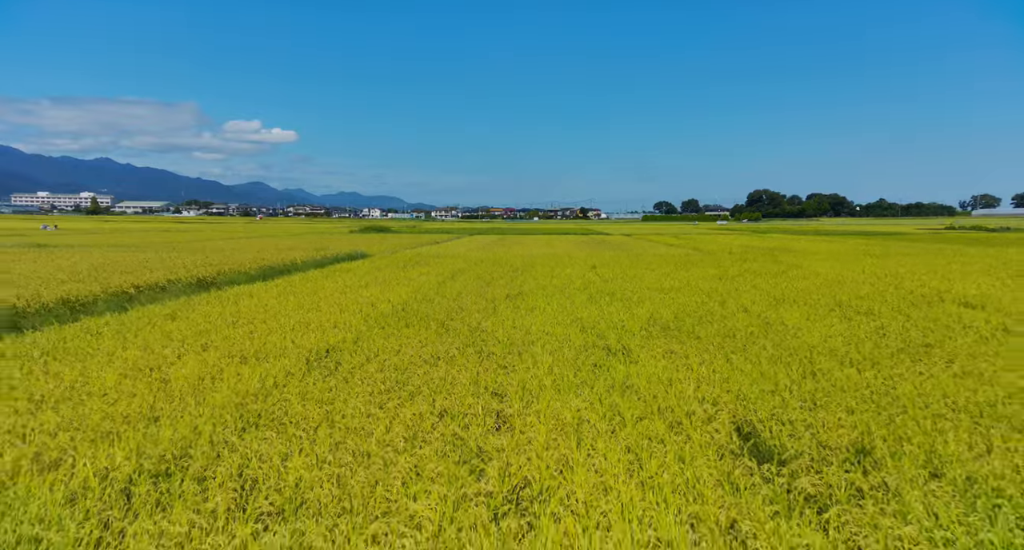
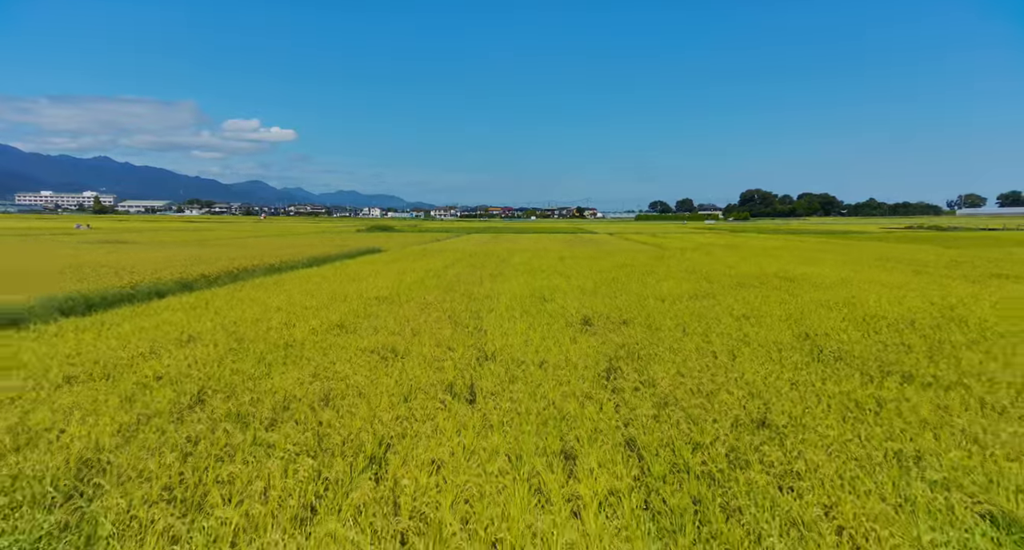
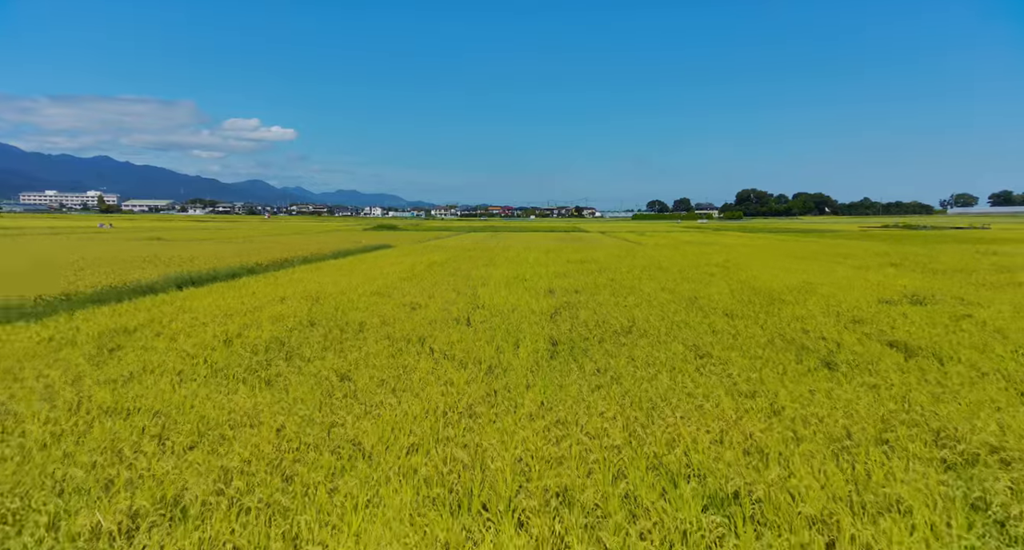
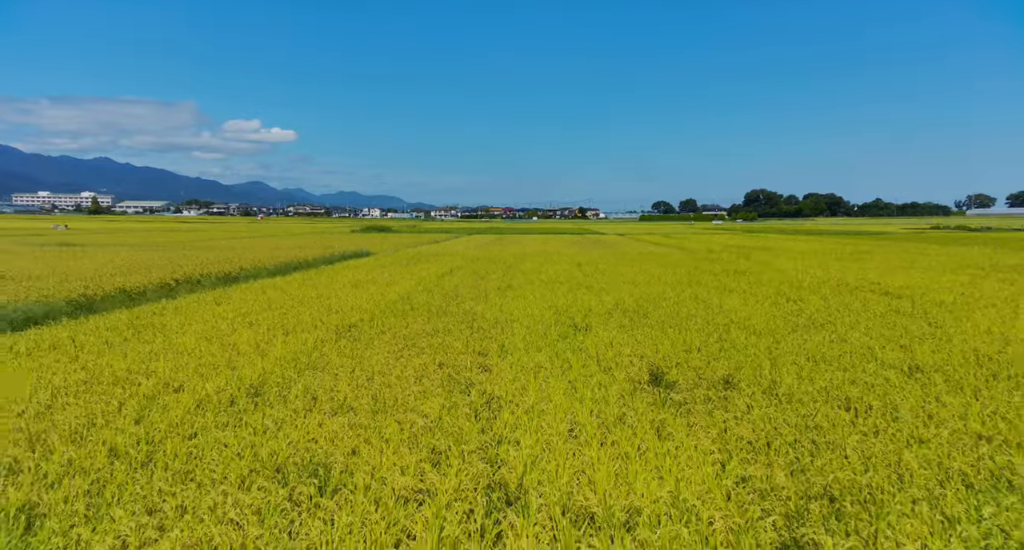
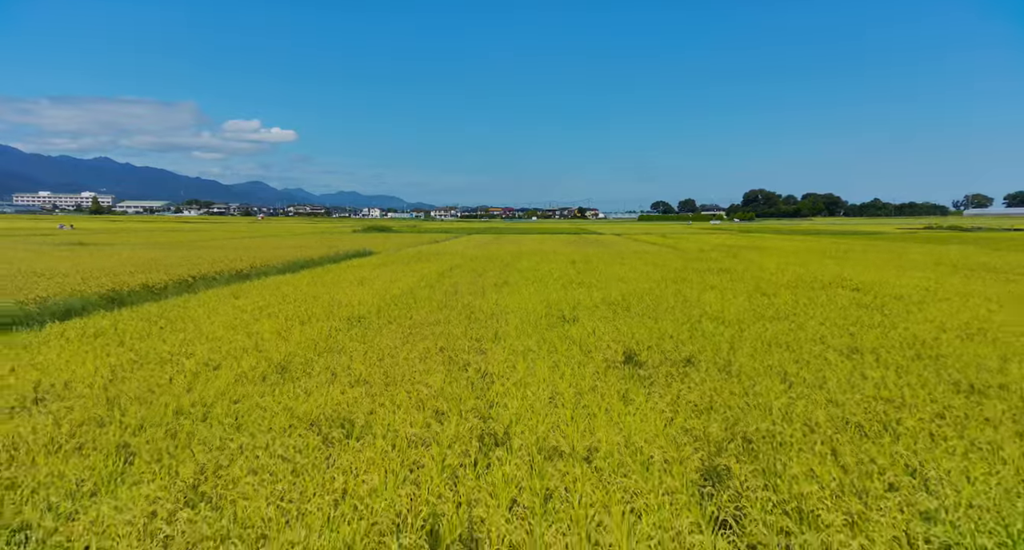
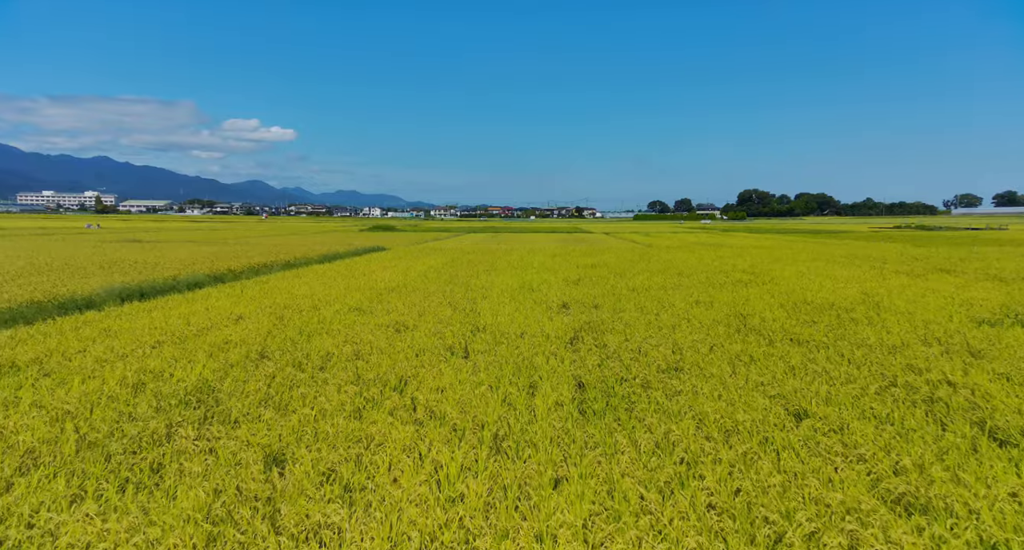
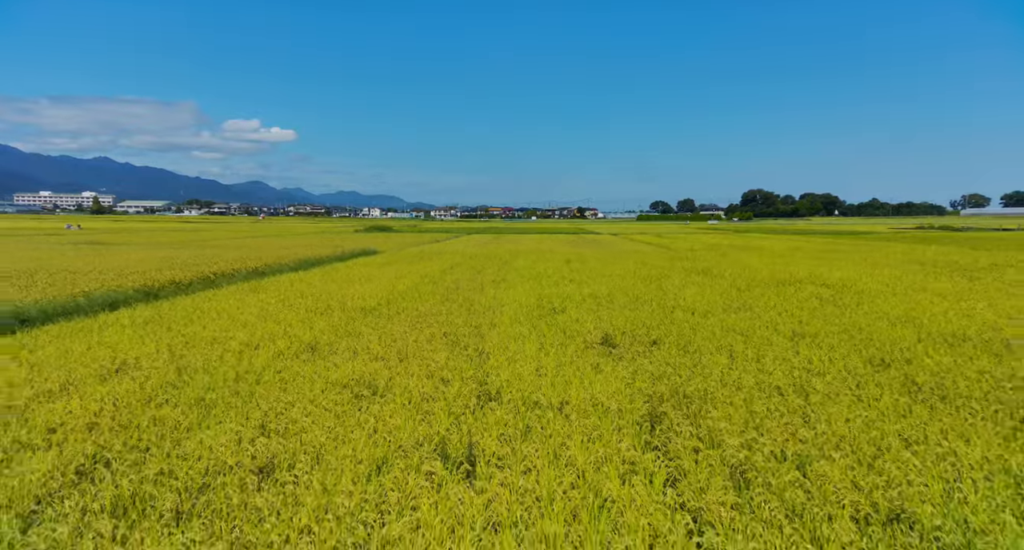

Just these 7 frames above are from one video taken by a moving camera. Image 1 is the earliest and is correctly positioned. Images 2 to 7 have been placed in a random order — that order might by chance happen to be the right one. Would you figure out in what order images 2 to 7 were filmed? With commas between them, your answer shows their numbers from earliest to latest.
4, 5, 7, 2, 6, 3
